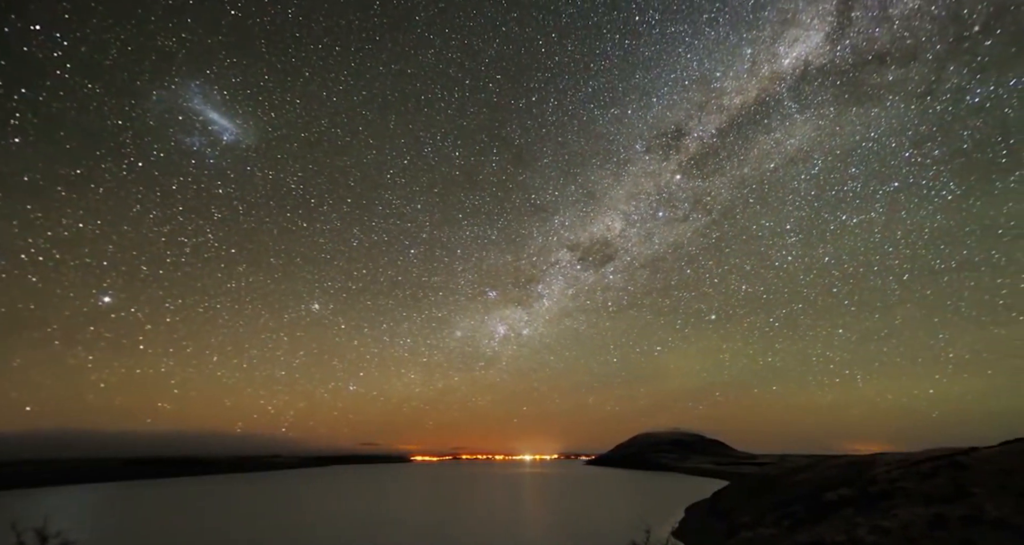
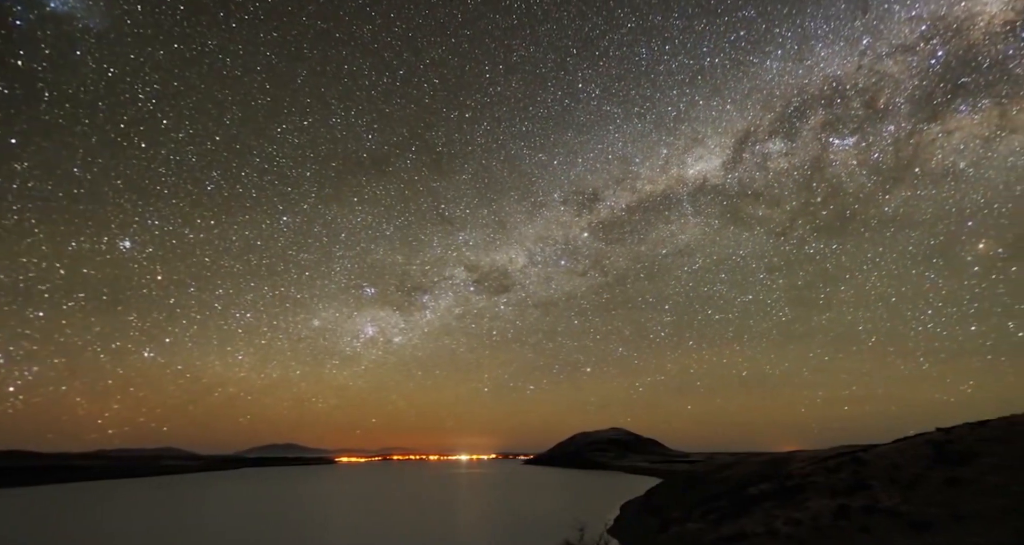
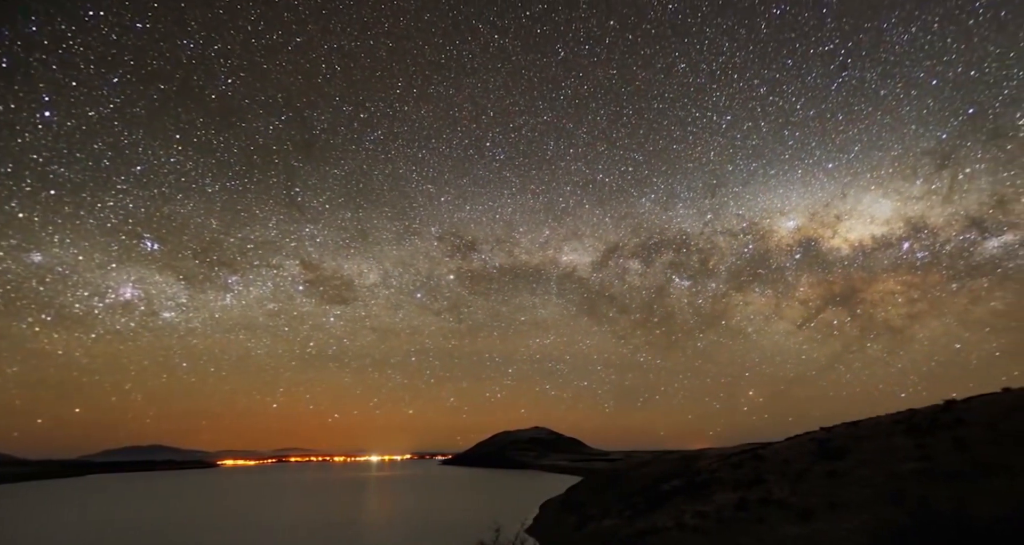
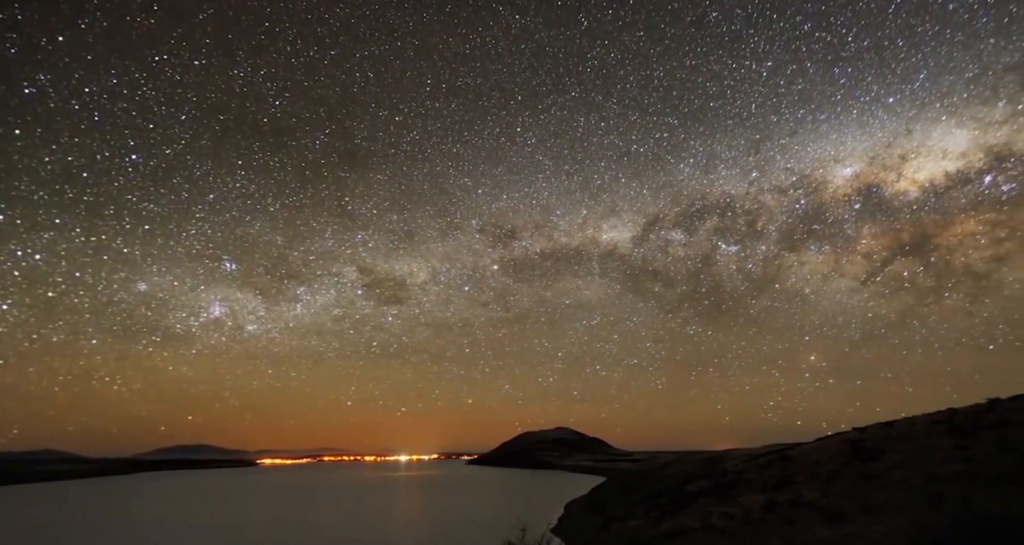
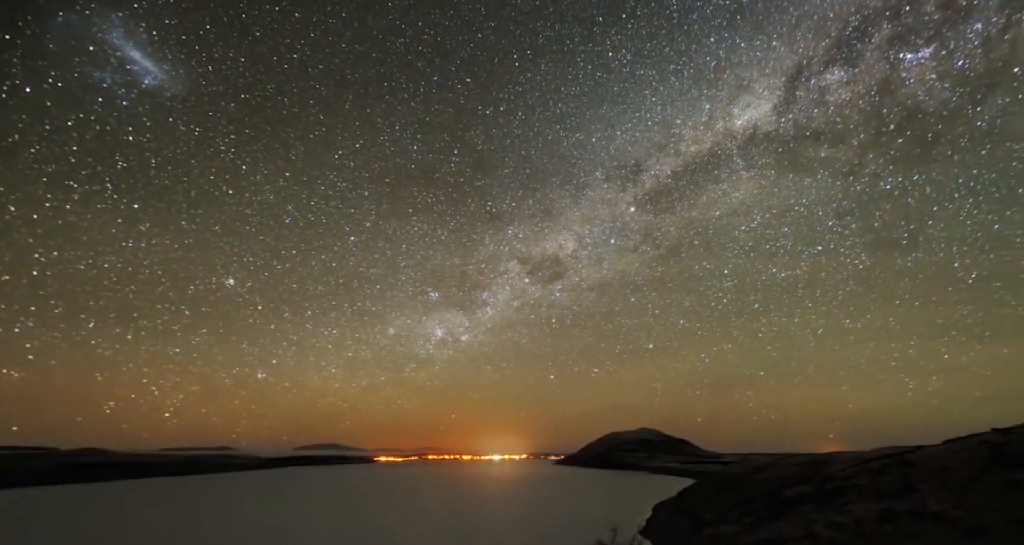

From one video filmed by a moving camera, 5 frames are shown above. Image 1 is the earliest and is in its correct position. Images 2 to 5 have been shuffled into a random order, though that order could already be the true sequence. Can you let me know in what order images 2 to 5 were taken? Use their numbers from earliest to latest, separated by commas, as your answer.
5, 2, 4, 3
